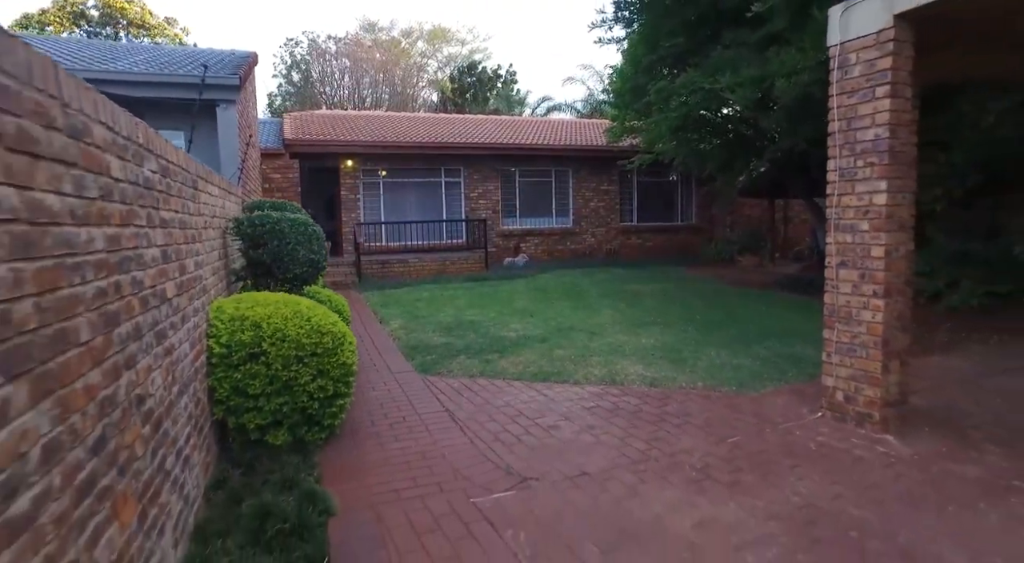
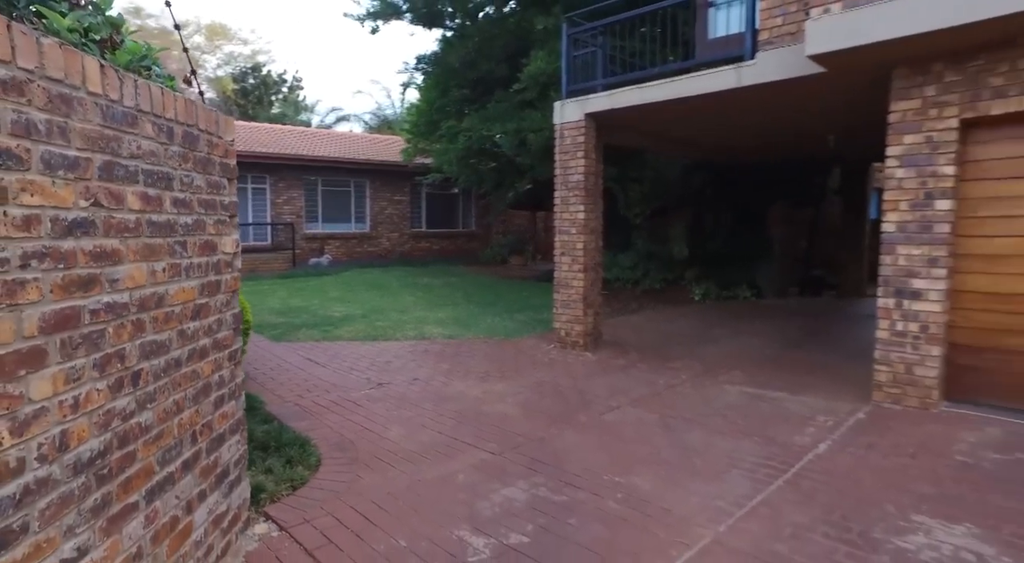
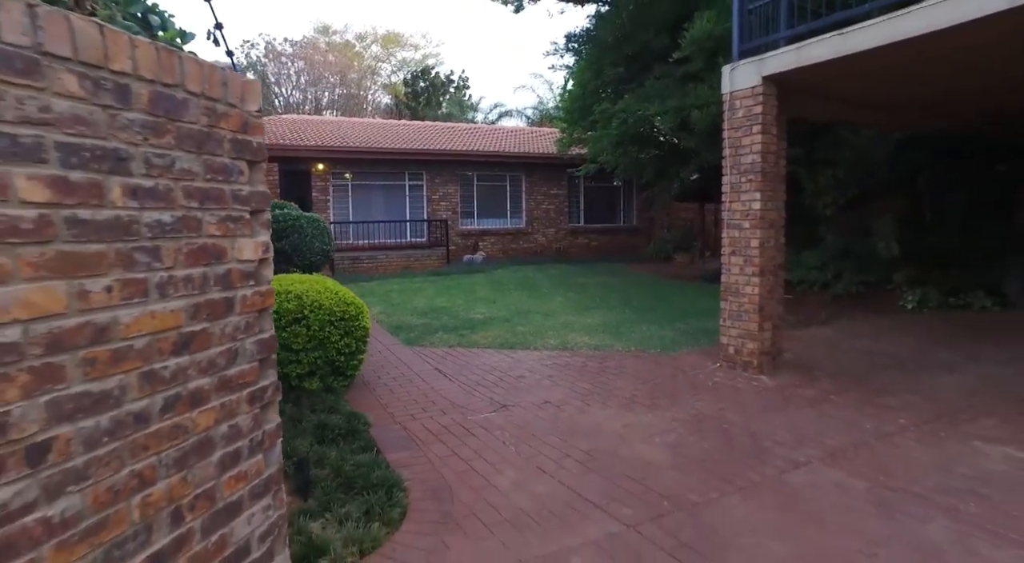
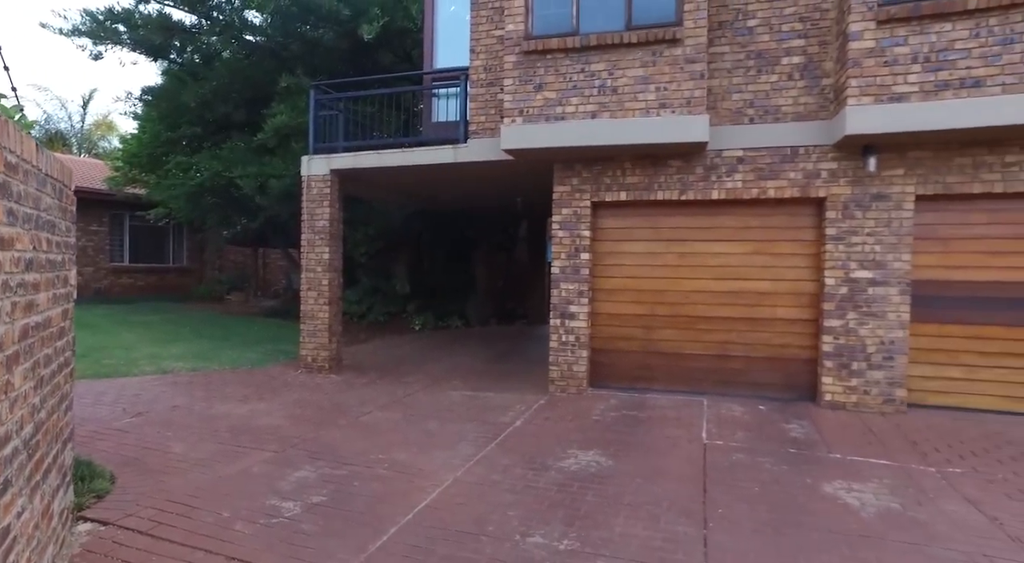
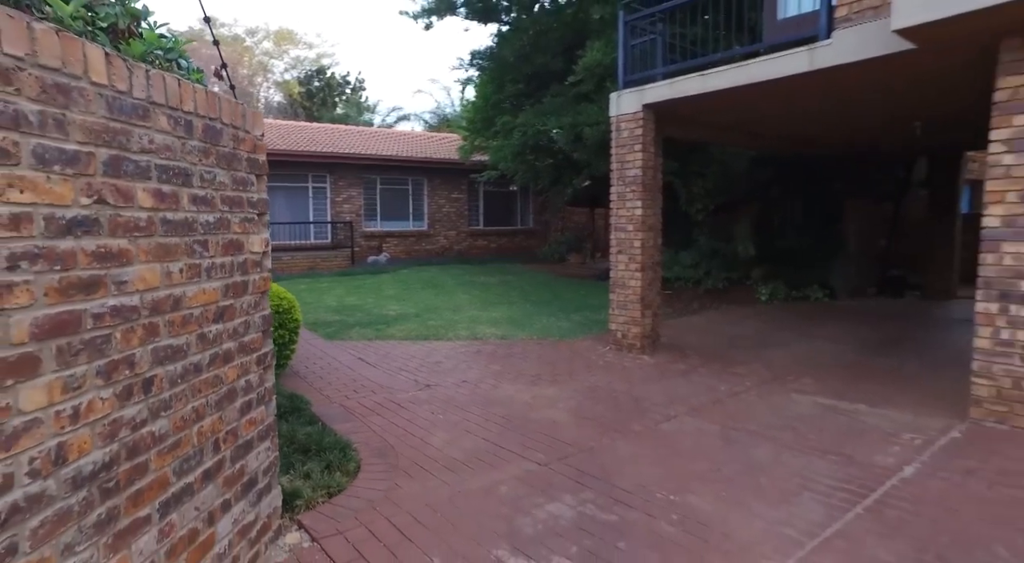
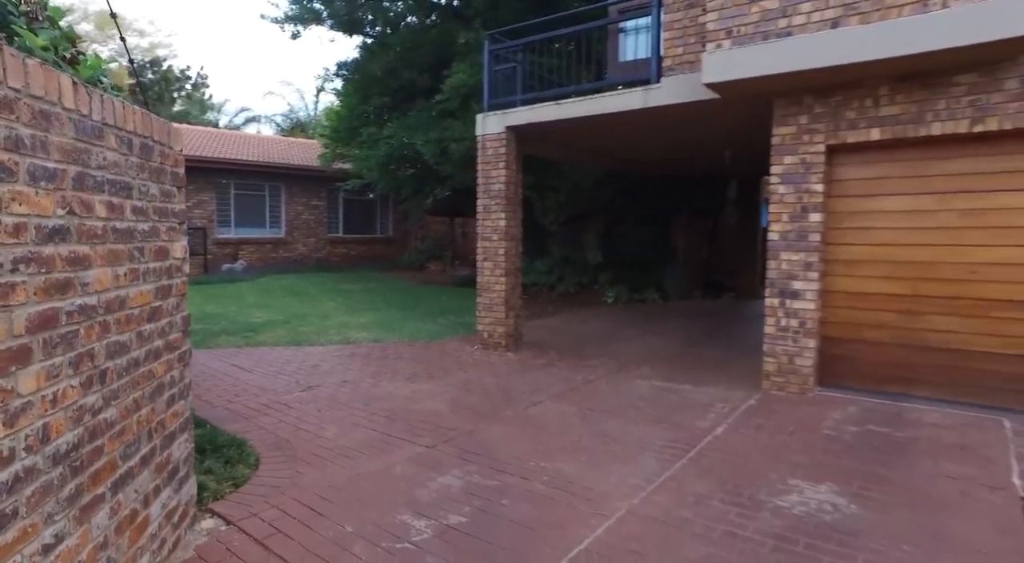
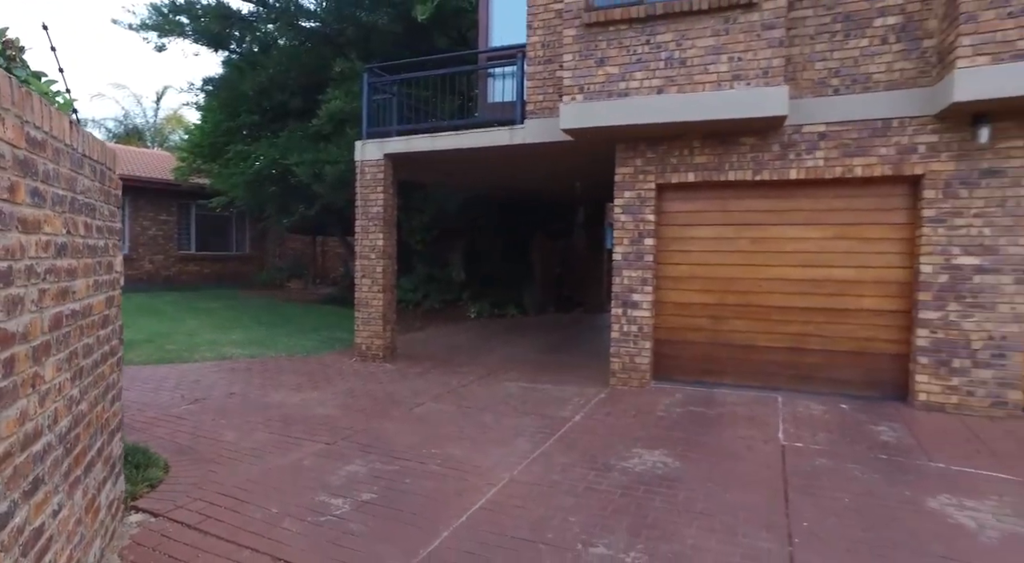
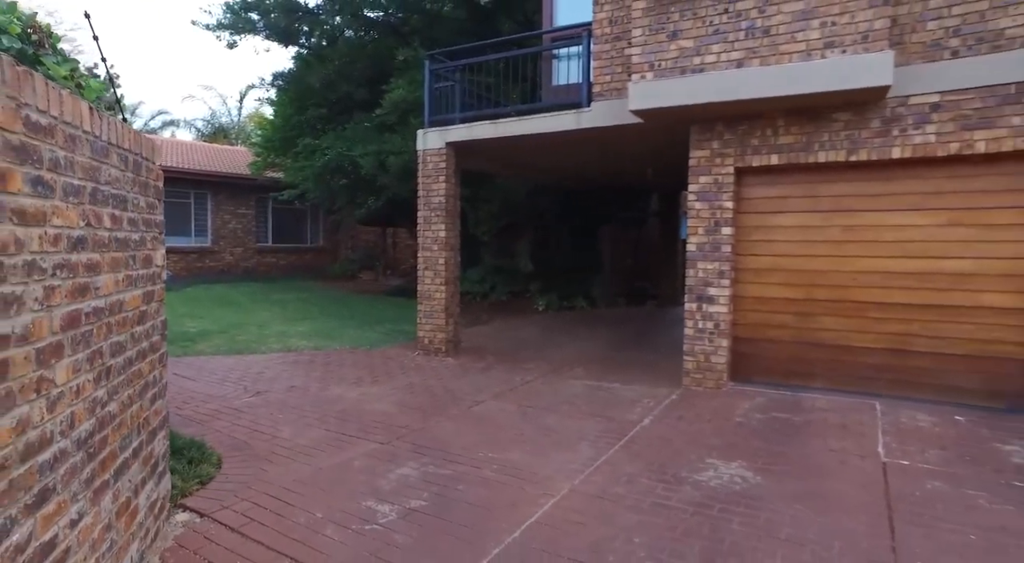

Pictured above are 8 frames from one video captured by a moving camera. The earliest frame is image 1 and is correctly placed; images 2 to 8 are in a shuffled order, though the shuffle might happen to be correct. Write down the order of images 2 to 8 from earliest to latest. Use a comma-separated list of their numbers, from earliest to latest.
3, 5, 2, 6, 8, 7, 4
